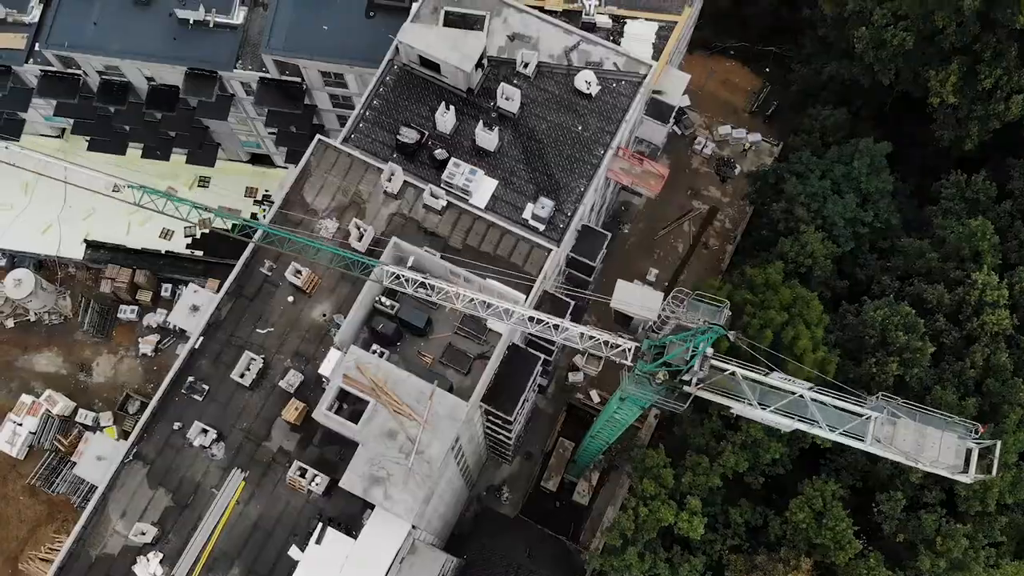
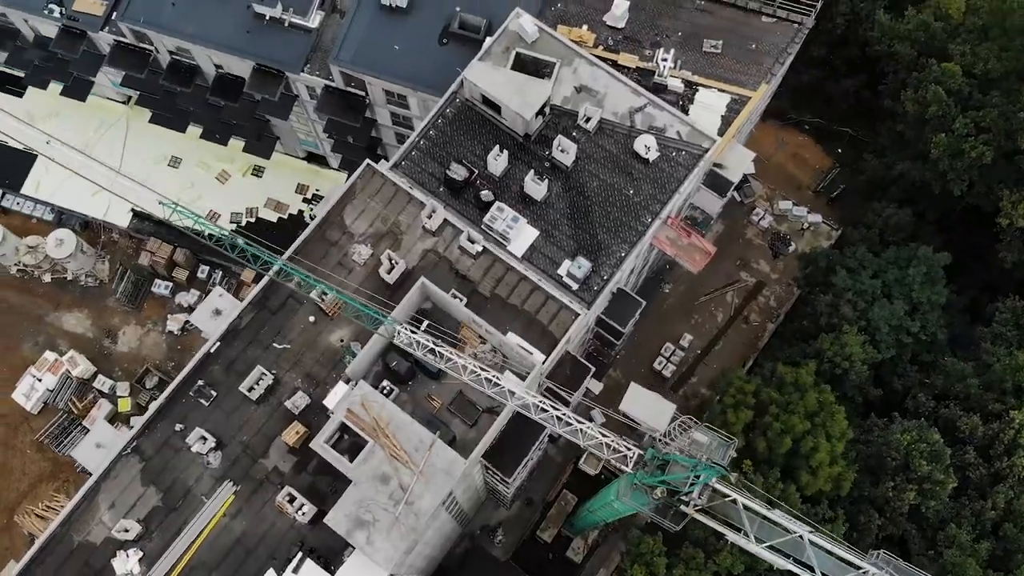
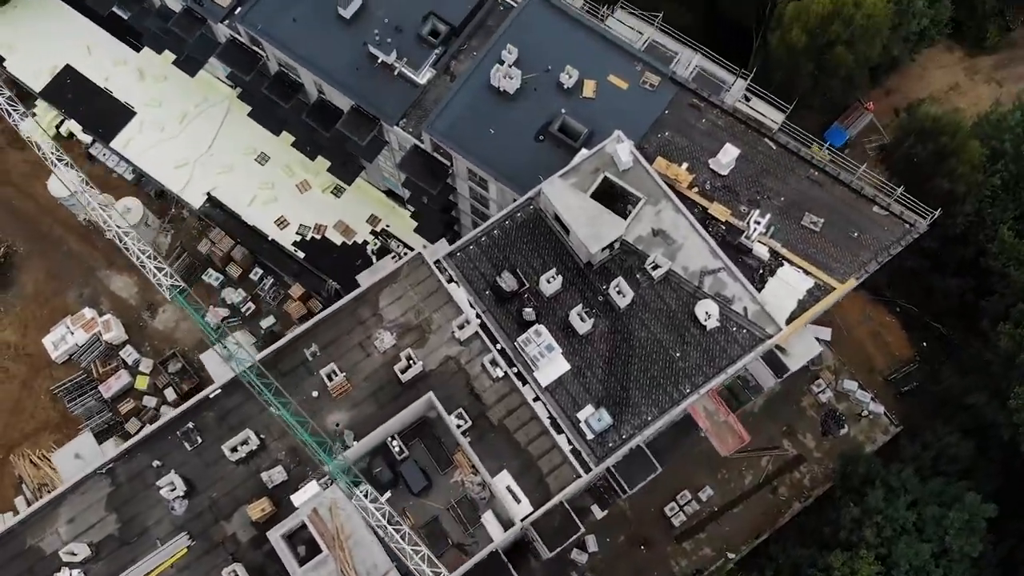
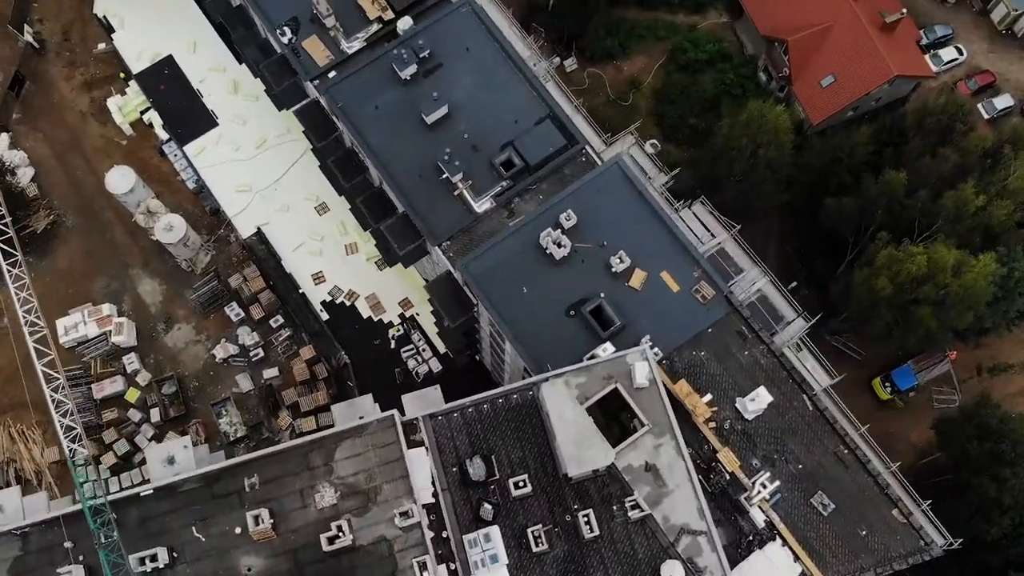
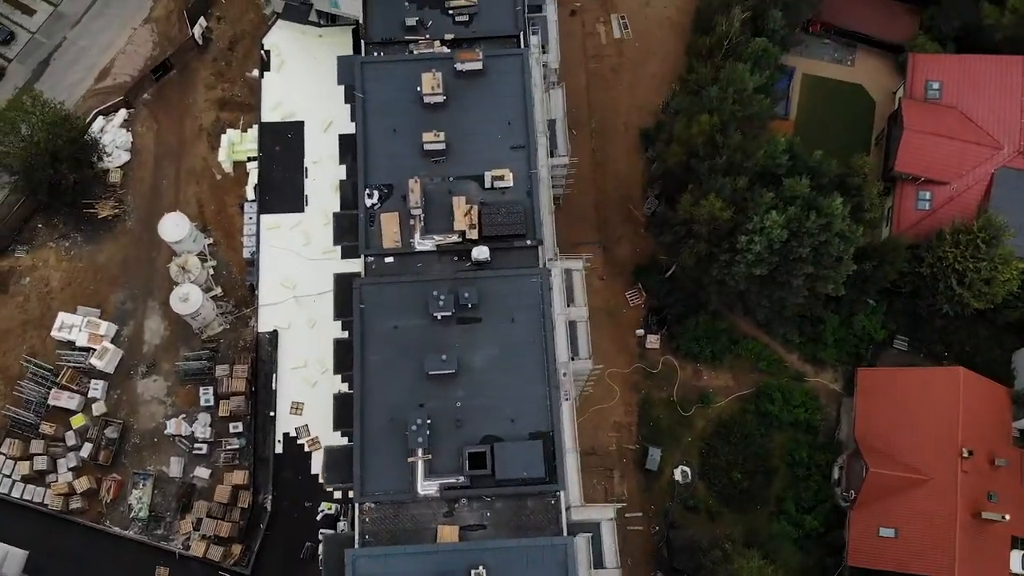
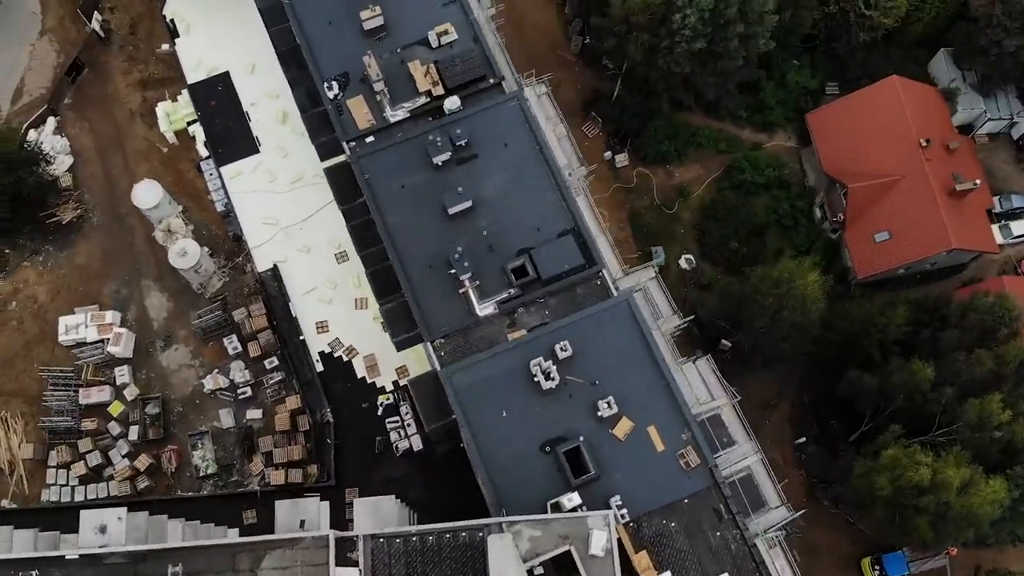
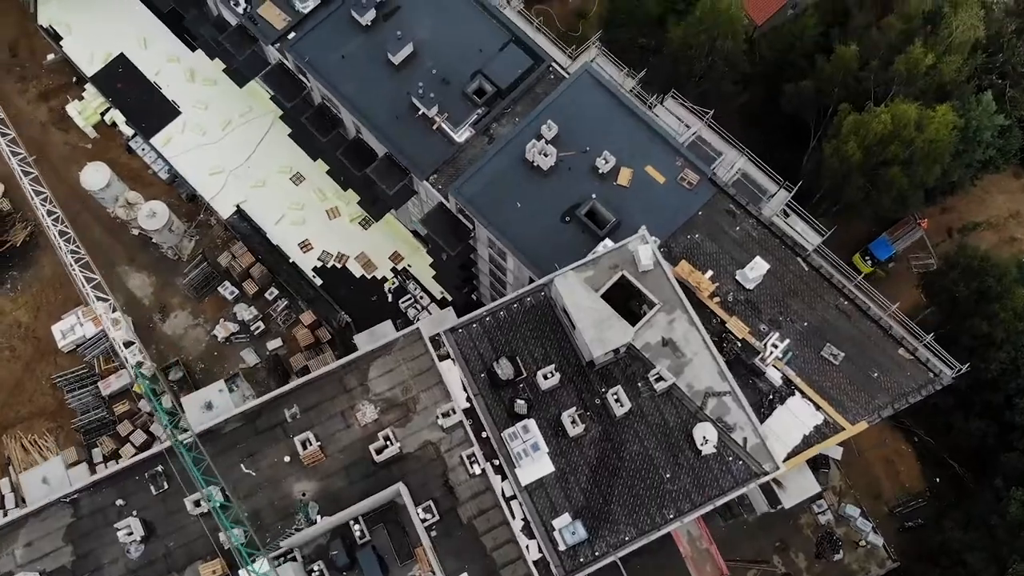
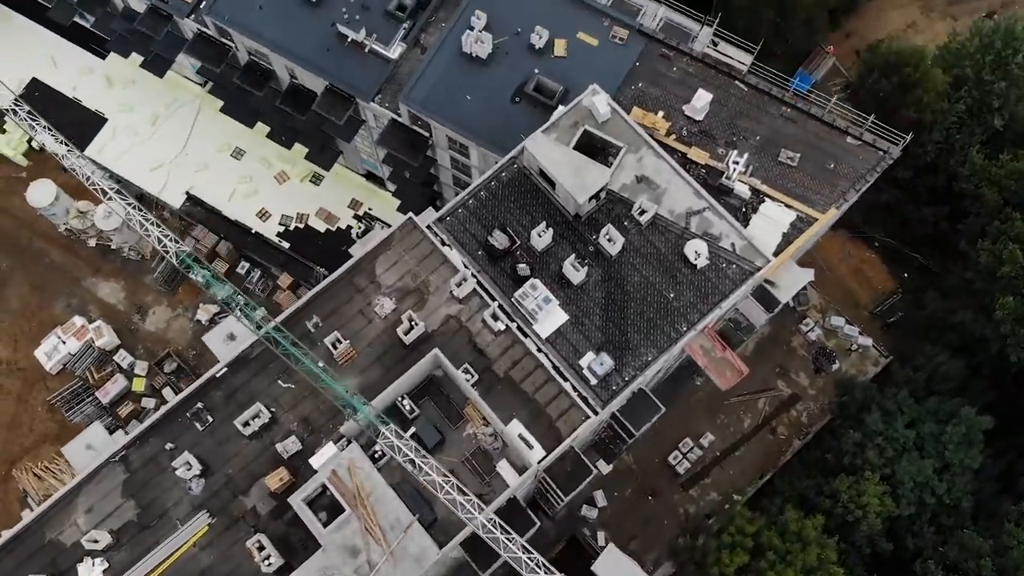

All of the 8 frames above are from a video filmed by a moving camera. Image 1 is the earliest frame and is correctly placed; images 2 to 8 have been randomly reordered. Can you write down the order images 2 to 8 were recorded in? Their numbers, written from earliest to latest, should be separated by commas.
2, 8, 3, 7, 4, 6, 5
